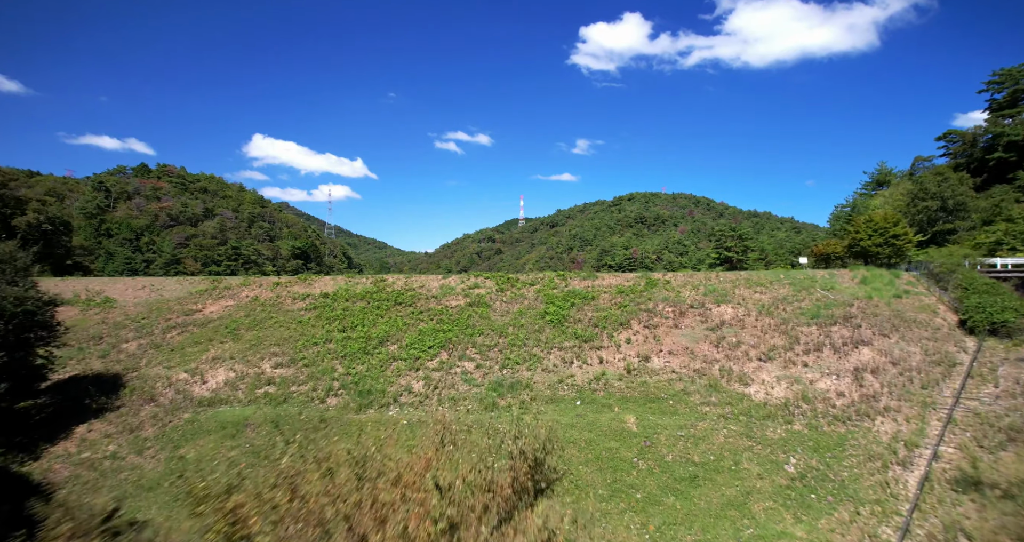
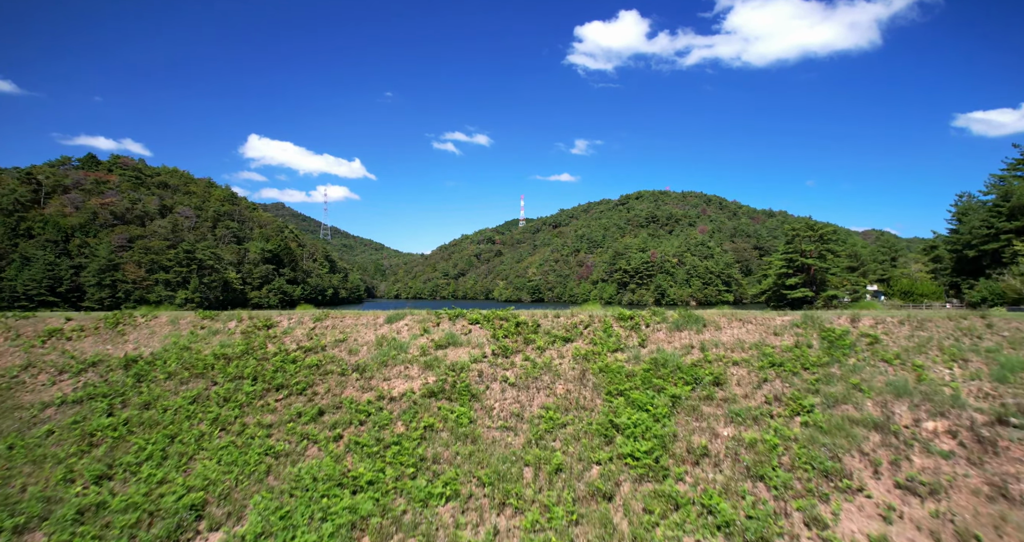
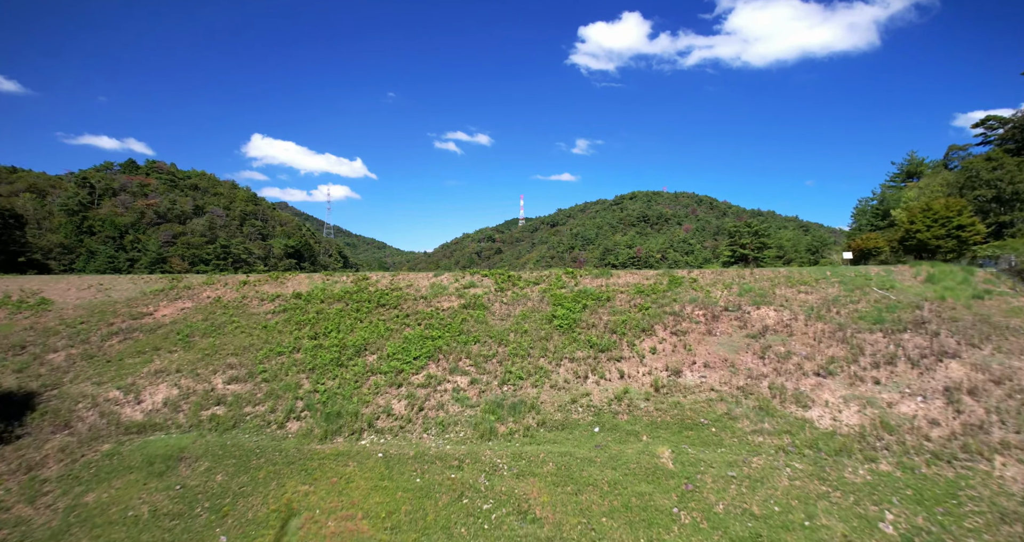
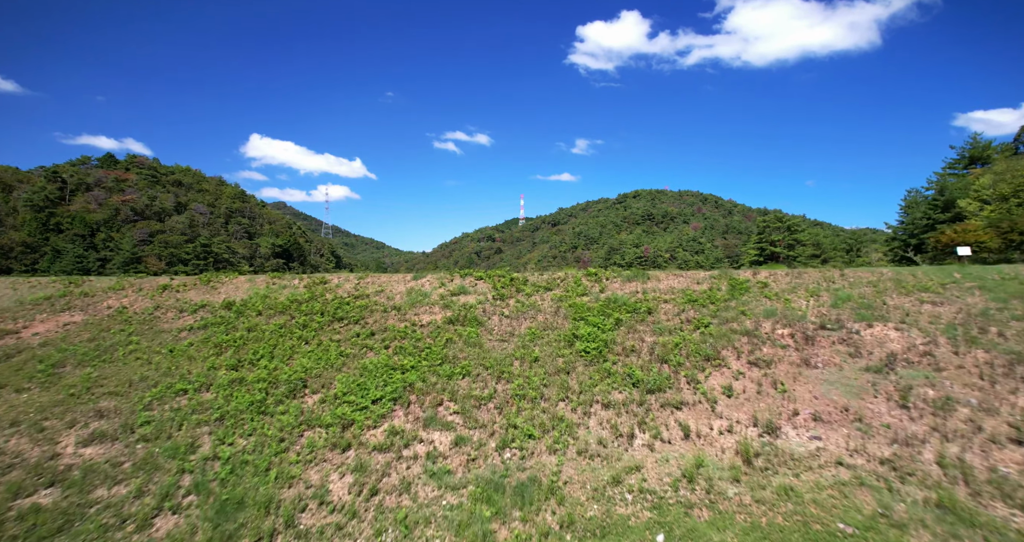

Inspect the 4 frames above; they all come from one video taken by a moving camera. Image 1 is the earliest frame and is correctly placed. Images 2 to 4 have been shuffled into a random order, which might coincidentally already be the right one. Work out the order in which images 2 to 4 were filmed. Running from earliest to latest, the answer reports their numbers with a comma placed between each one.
3, 4, 2
